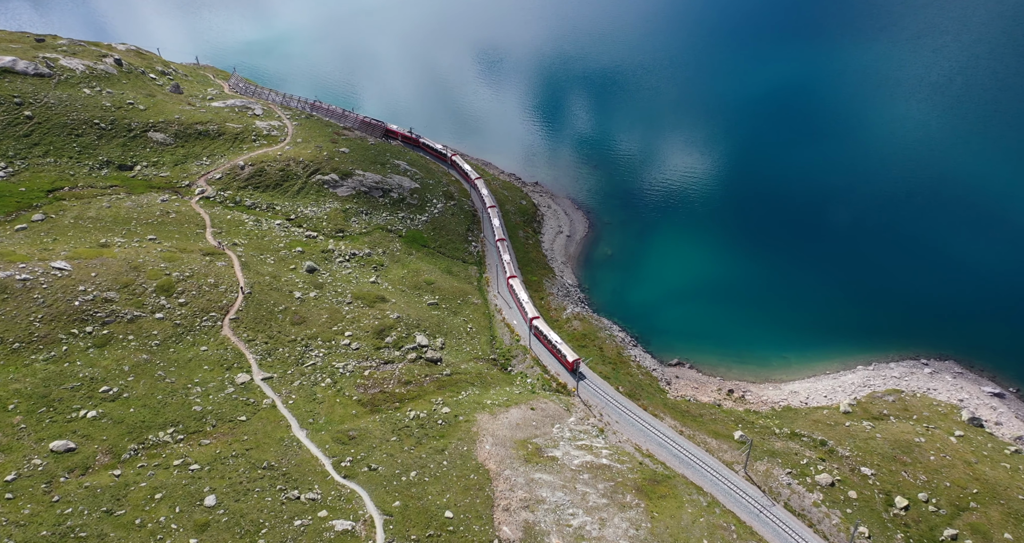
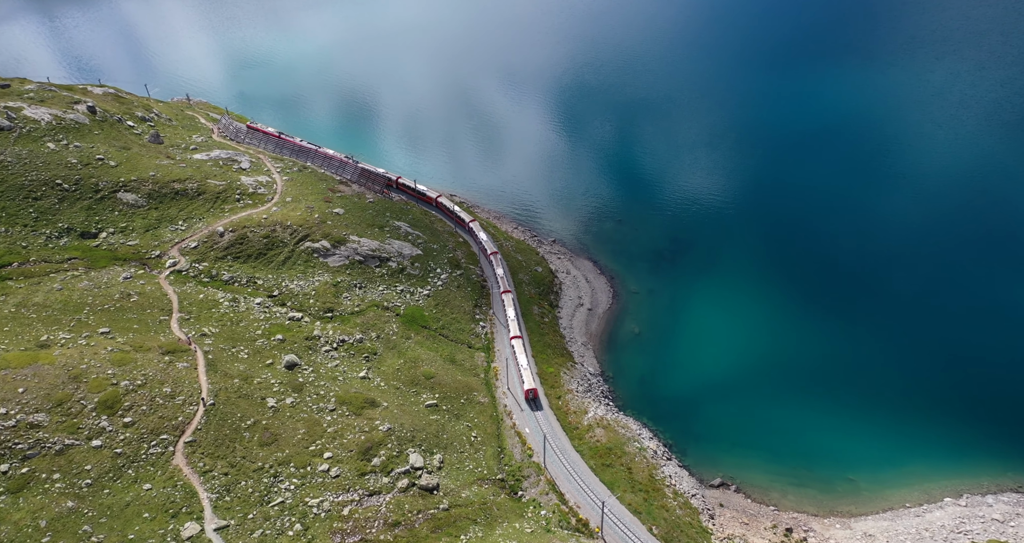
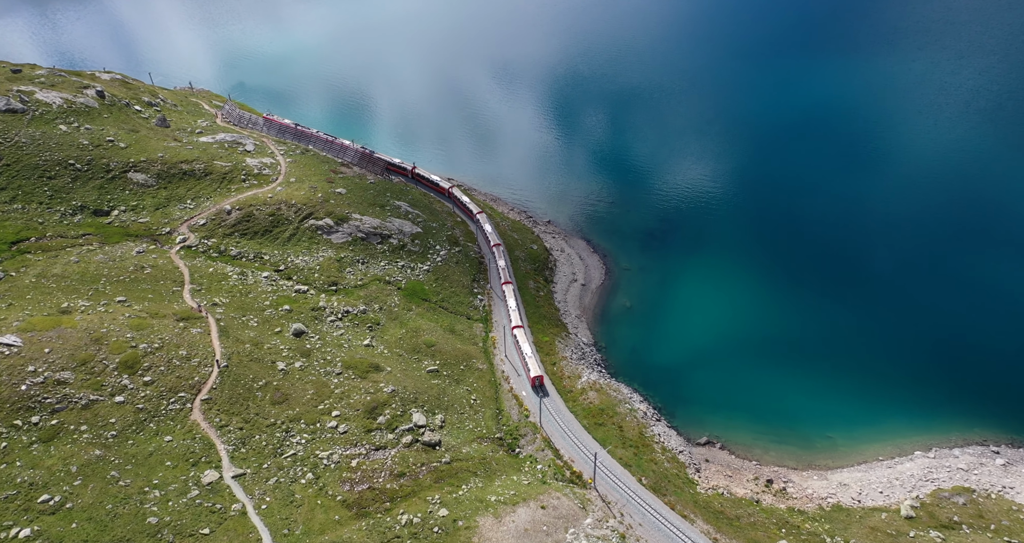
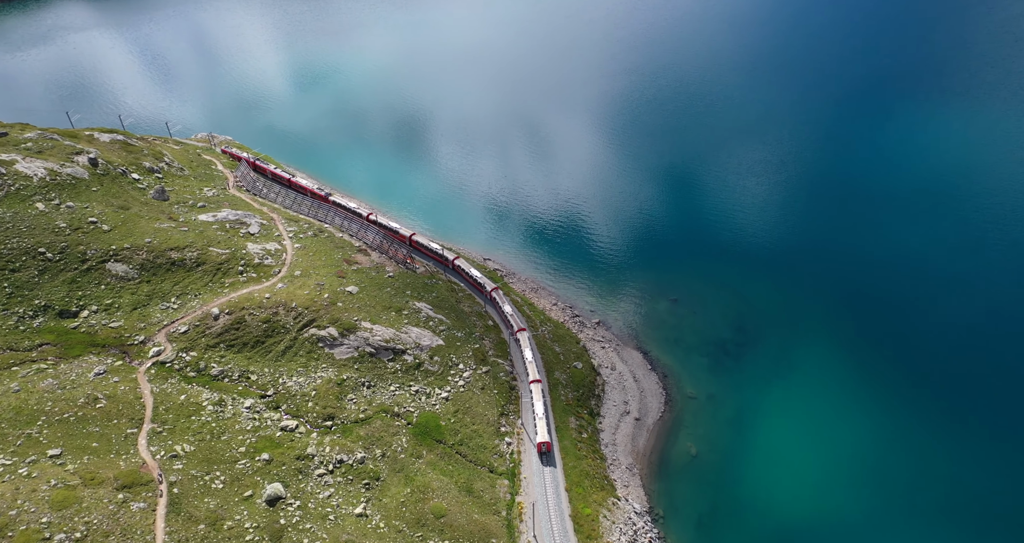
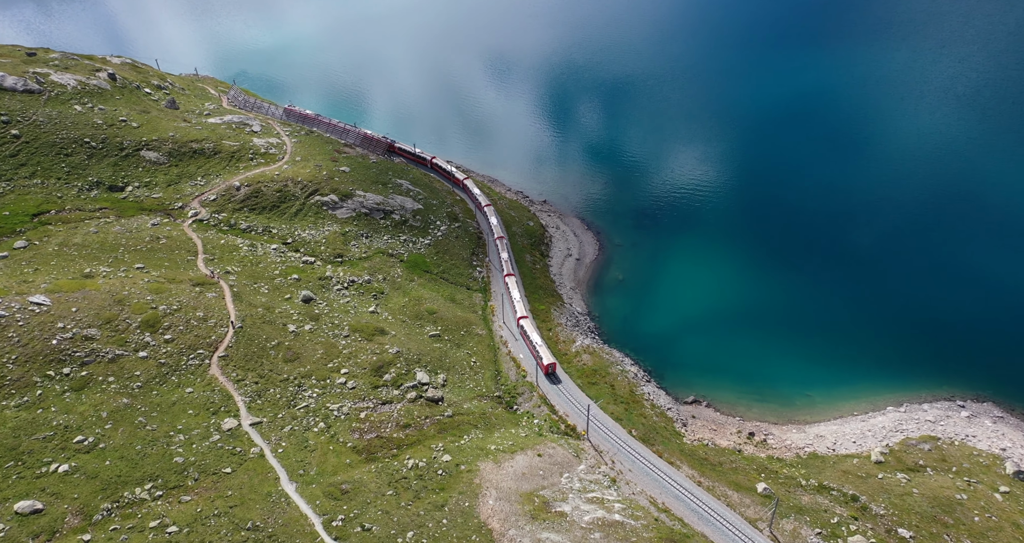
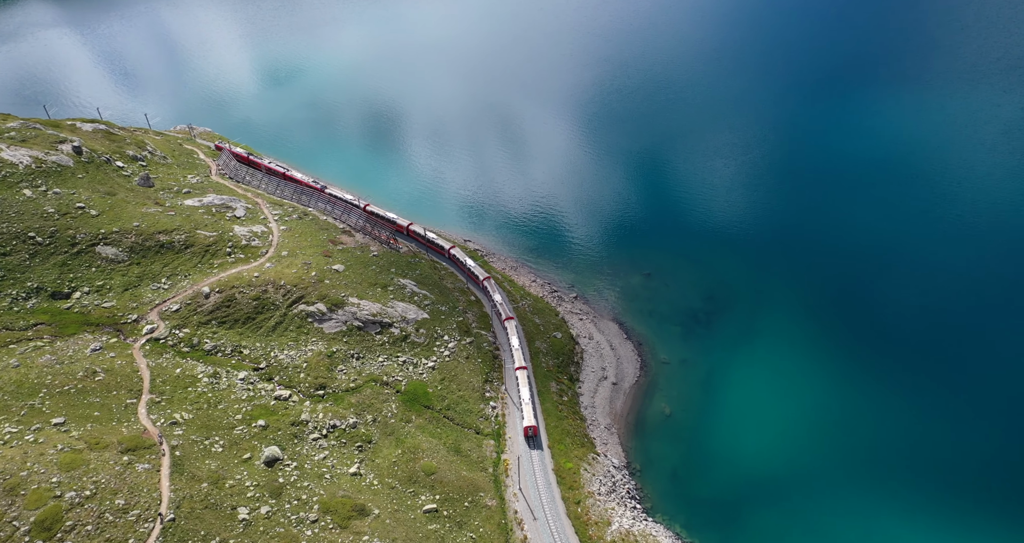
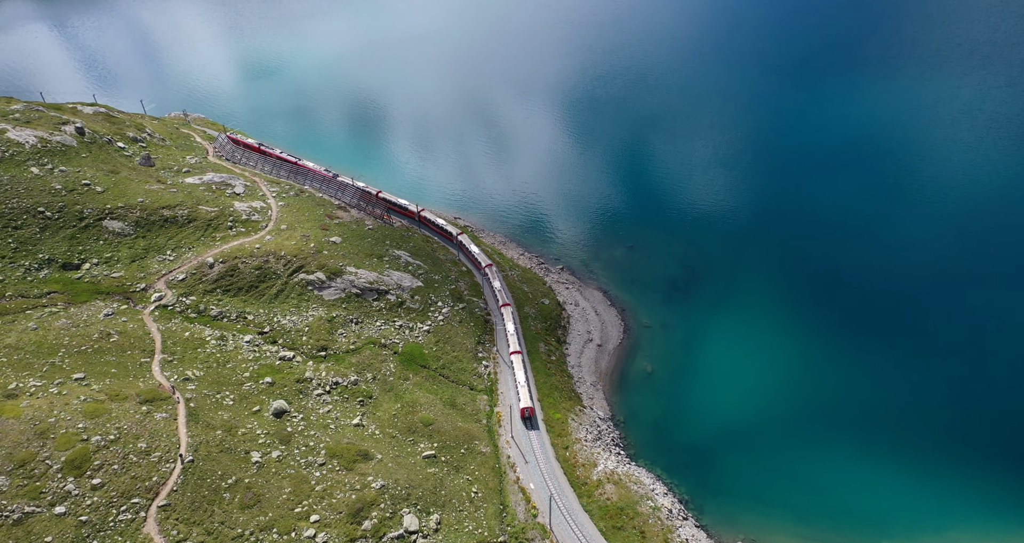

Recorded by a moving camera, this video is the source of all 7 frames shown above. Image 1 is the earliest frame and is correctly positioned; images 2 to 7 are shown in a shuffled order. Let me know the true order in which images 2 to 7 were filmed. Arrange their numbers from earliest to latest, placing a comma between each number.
5, 3, 2, 7, 6, 4
